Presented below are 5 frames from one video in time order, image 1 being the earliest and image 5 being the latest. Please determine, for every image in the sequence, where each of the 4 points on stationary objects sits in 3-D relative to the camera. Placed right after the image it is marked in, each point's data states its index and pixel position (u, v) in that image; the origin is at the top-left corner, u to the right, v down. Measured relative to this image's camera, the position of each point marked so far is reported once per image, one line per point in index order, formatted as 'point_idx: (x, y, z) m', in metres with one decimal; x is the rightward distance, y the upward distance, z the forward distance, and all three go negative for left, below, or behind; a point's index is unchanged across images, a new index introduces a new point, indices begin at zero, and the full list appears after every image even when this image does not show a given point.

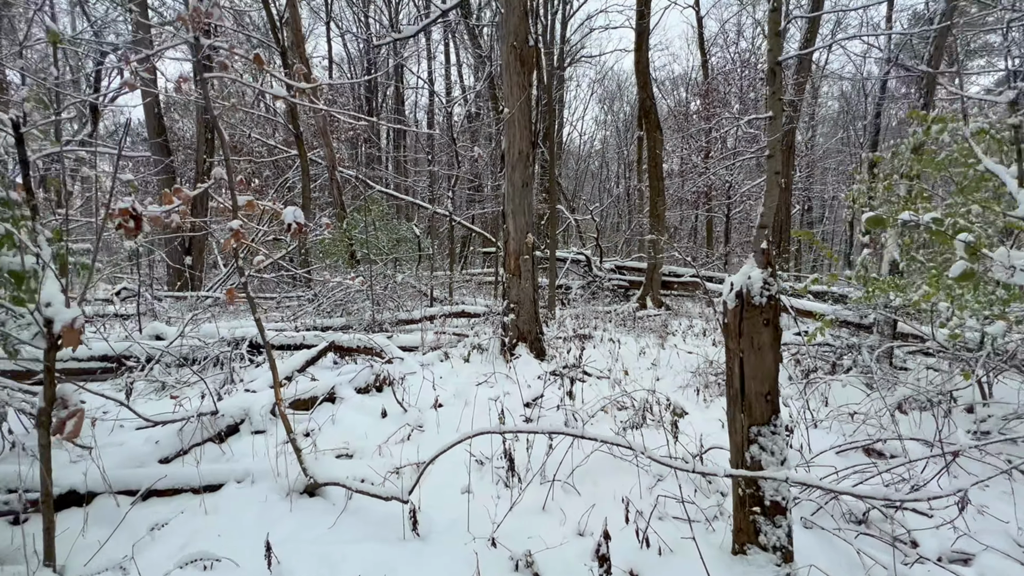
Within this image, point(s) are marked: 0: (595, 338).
0: (+1.2, -0.8, +6.9) m
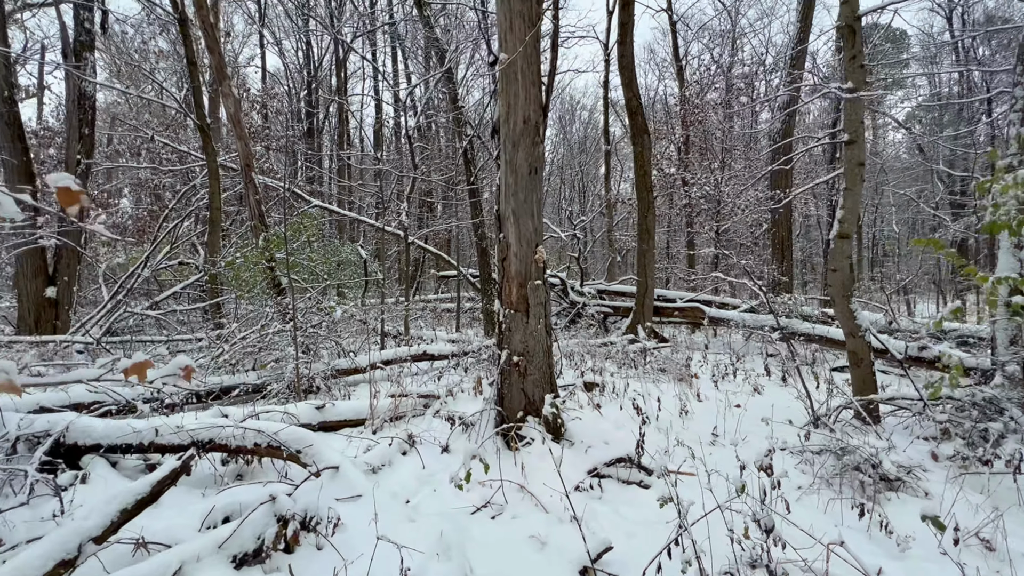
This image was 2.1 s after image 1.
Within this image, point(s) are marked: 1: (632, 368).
0: (+1.1, -1.1, +5.1) m
1: (+1.7, -1.1, +6.7) m
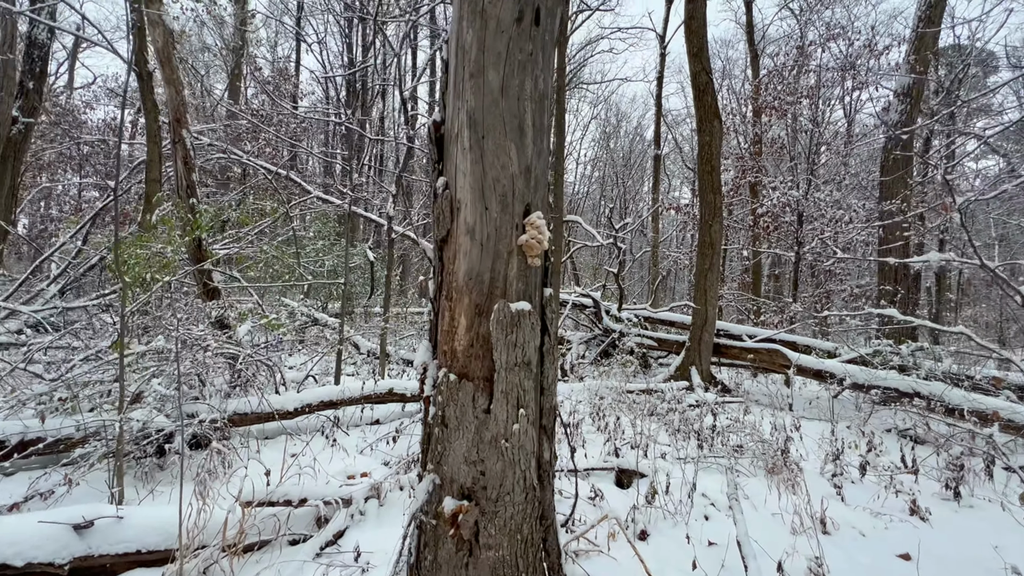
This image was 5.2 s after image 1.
0: (+0.9, -1.3, +2.9) m
1: (+1.7, -1.5, +4.5) m
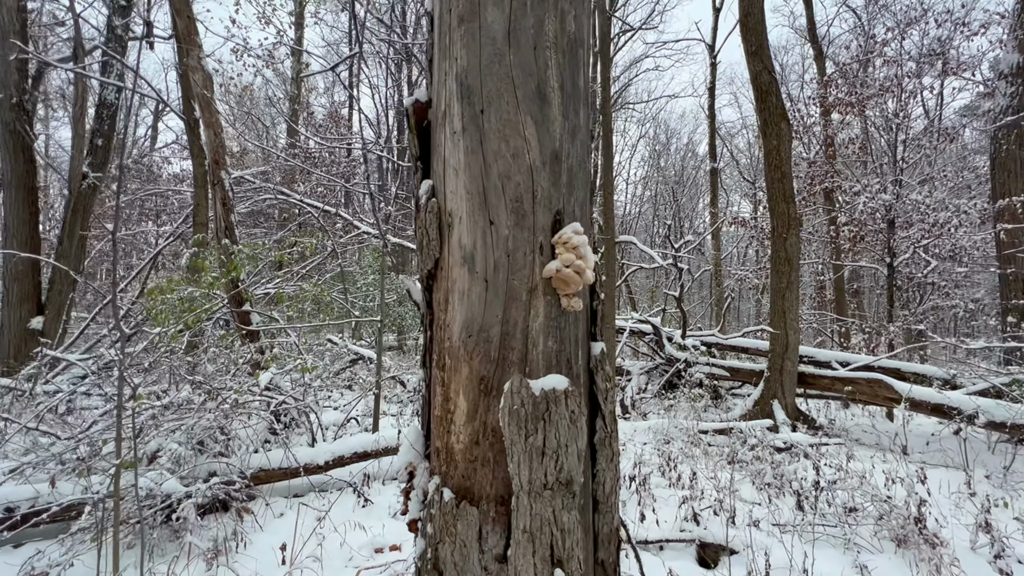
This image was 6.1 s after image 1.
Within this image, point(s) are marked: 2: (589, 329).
0: (+1.2, -1.5, +2.2) m
1: (+2.1, -1.6, +3.7) m
2: (+0.2, -0.1, +1.1) m
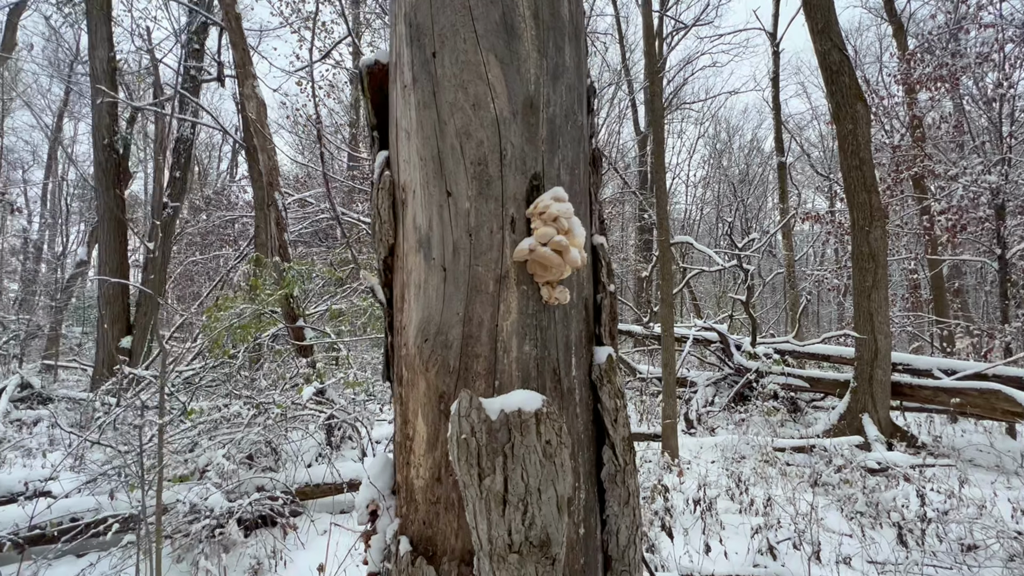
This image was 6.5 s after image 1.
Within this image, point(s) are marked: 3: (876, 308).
0: (+1.4, -1.5, +1.8) m
1: (+2.5, -1.6, +3.2) m
2: (+0.2, -0.1, +0.9) m
3: (+4.2, -0.2, +5.4) m
